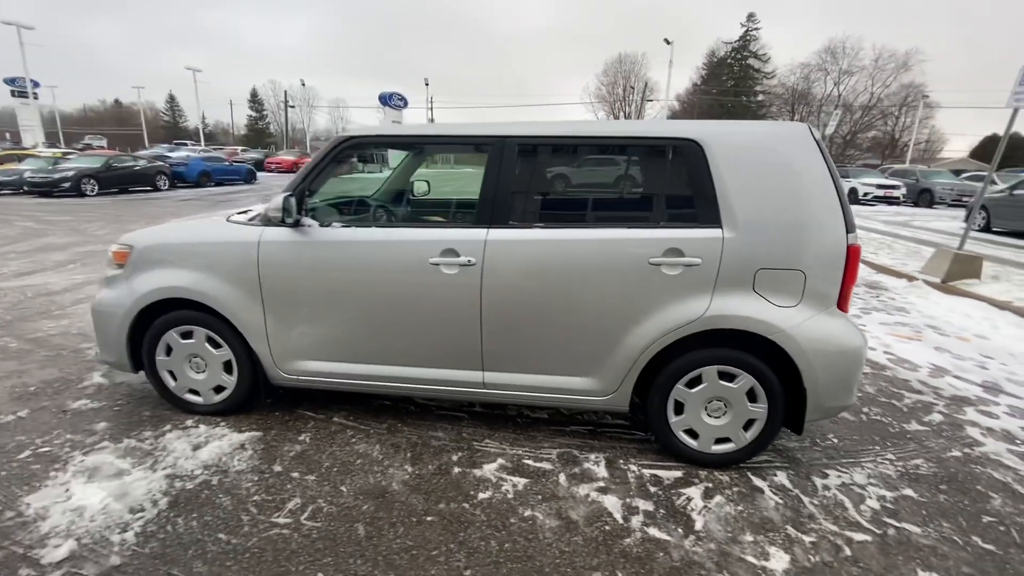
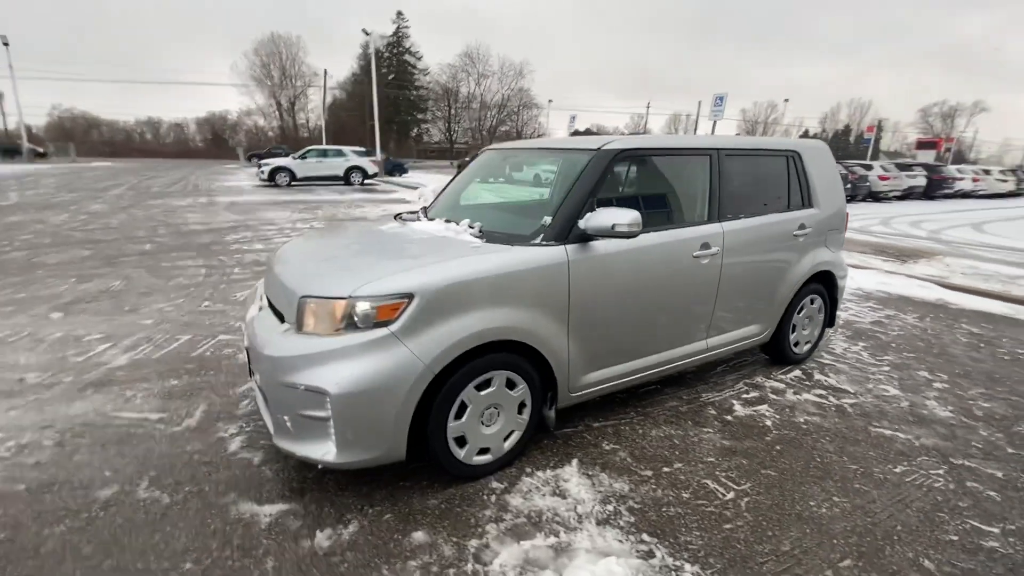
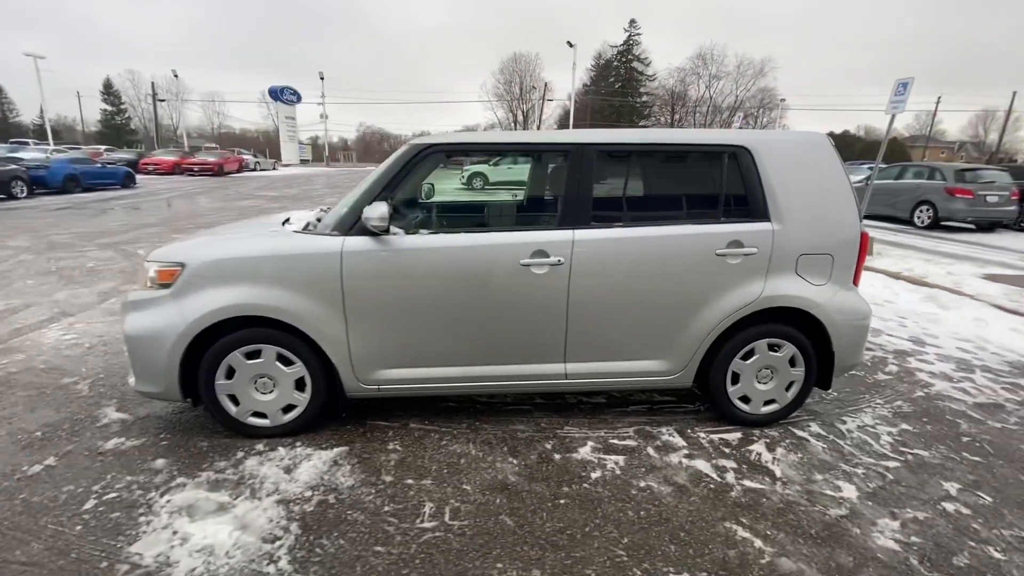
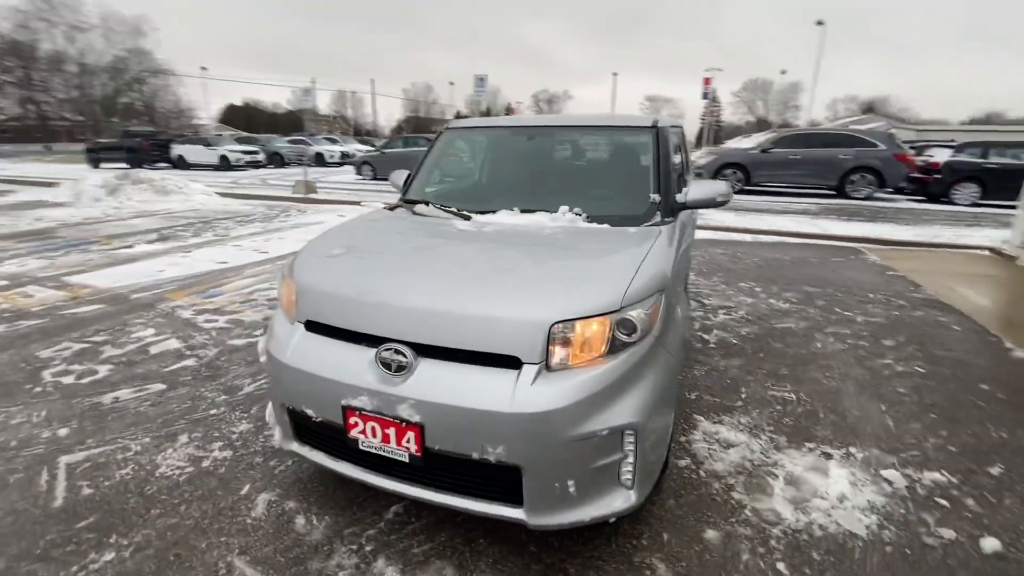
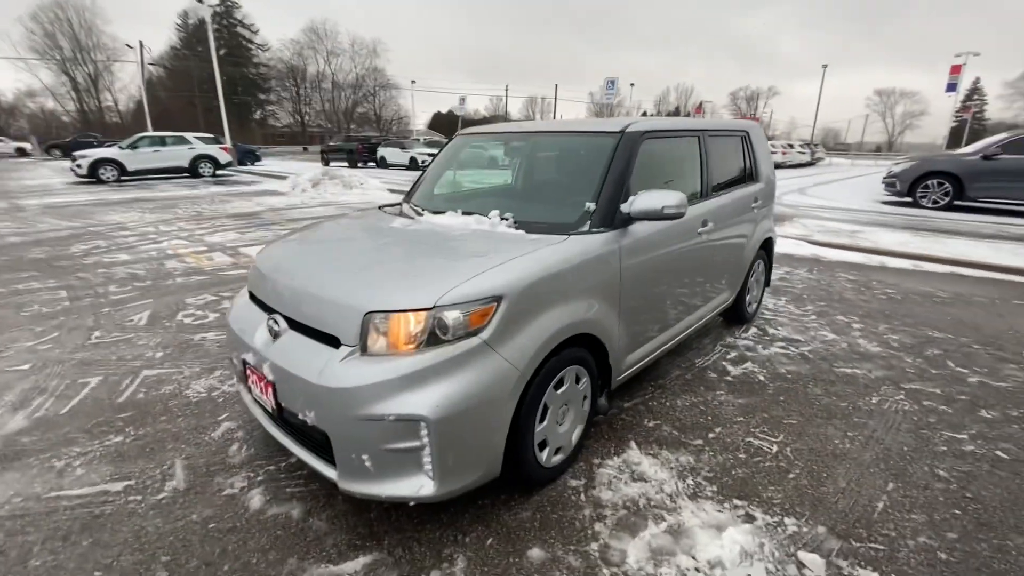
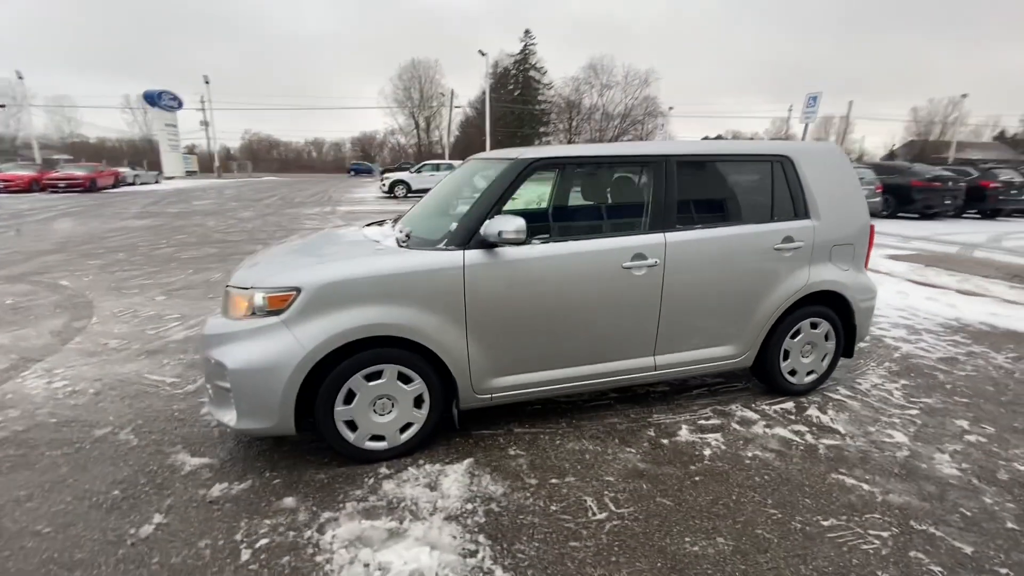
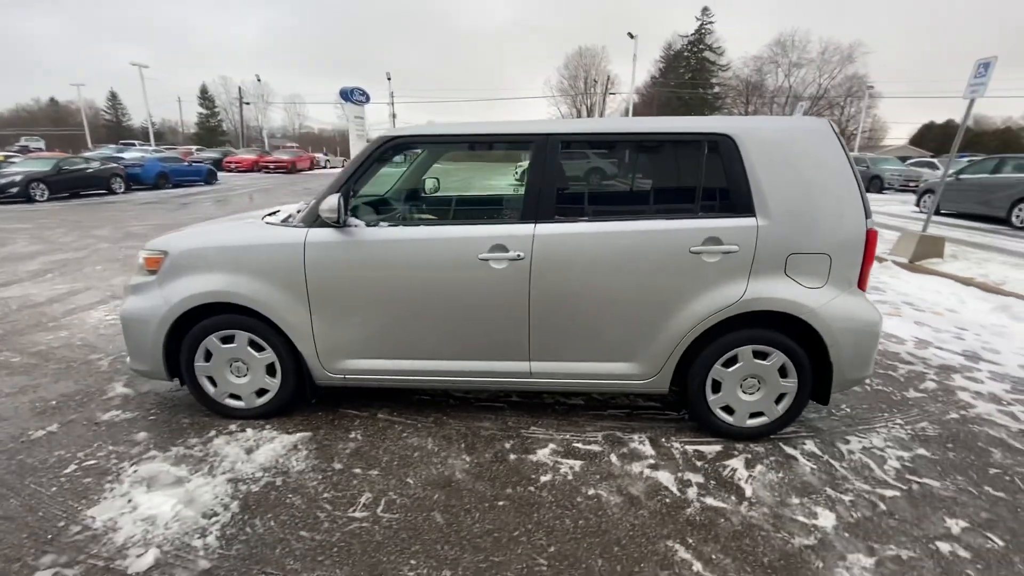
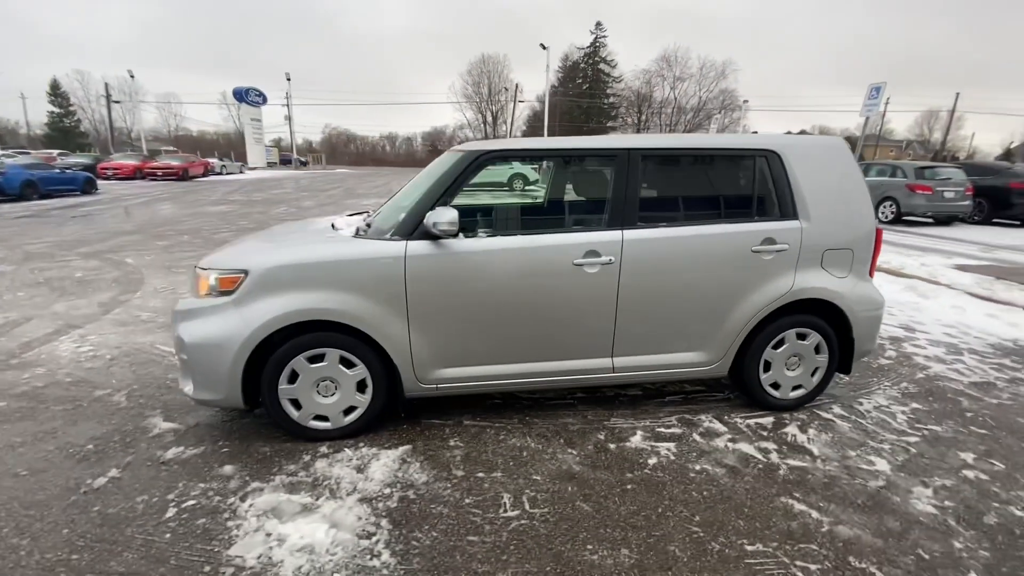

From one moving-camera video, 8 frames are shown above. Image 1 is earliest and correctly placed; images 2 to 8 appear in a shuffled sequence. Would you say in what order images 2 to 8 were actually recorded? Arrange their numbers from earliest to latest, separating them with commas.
7, 3, 8, 6, 2, 5, 4
